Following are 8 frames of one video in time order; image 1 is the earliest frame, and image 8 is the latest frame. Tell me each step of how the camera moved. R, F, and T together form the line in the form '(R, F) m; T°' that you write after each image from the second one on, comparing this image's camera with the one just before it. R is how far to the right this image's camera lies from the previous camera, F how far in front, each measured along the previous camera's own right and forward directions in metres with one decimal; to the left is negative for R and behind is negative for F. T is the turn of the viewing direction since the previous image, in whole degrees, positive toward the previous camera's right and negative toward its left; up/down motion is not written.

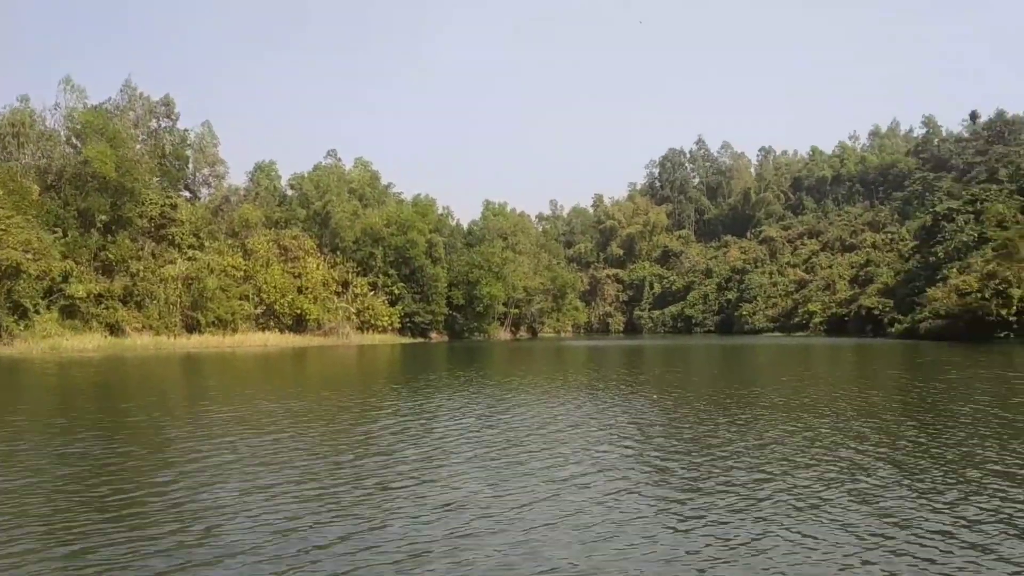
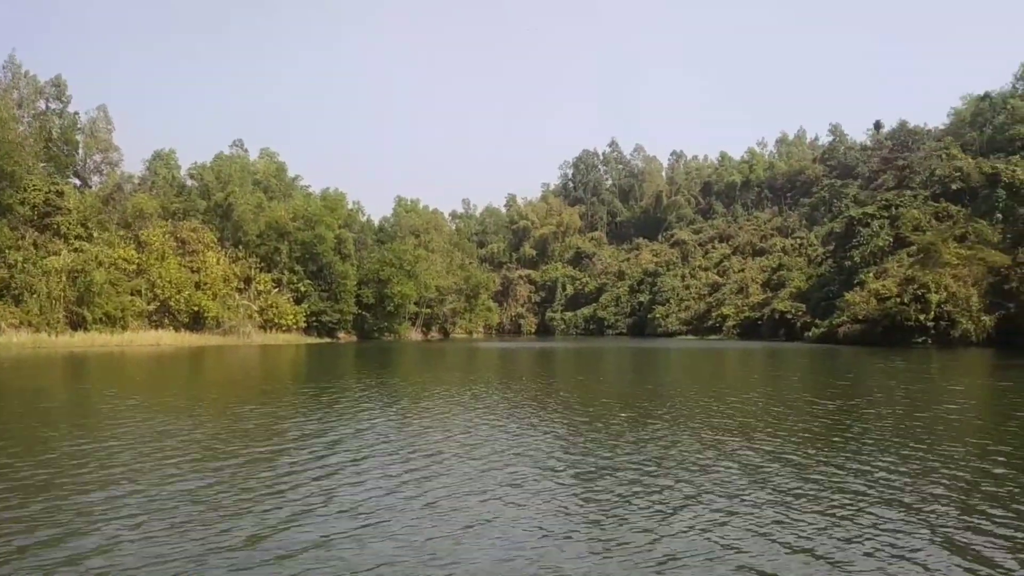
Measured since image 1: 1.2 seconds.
(-0.3, +2.2) m; +5°
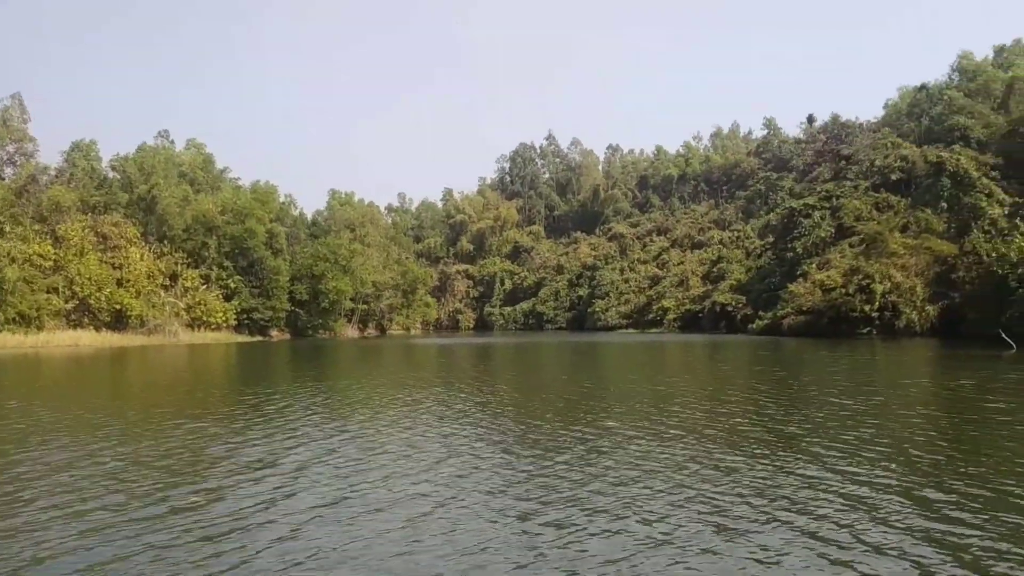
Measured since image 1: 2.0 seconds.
(-0.2, +1.6) m; +4°
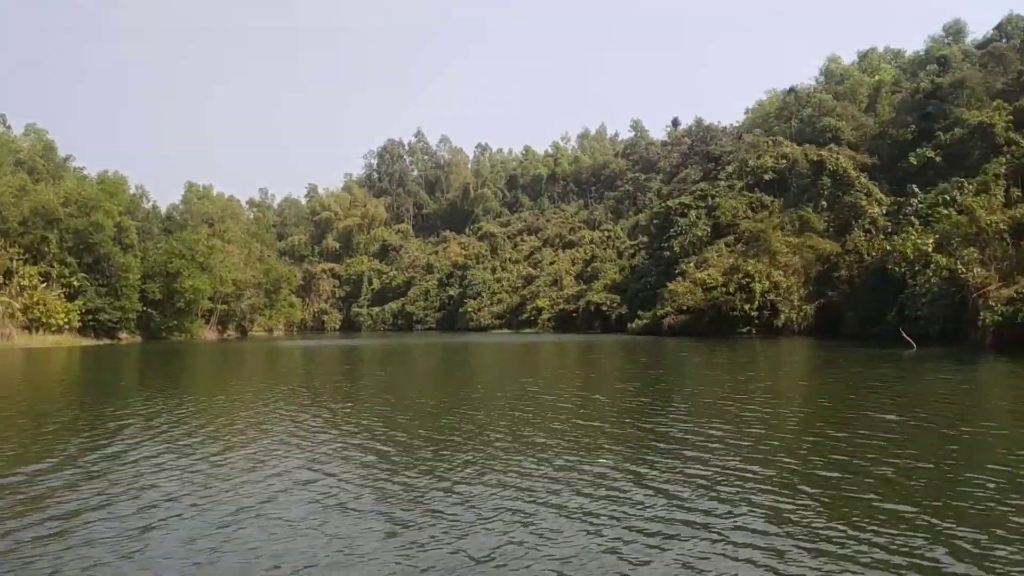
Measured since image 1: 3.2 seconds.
(-0.5, +2.2) m; +8°
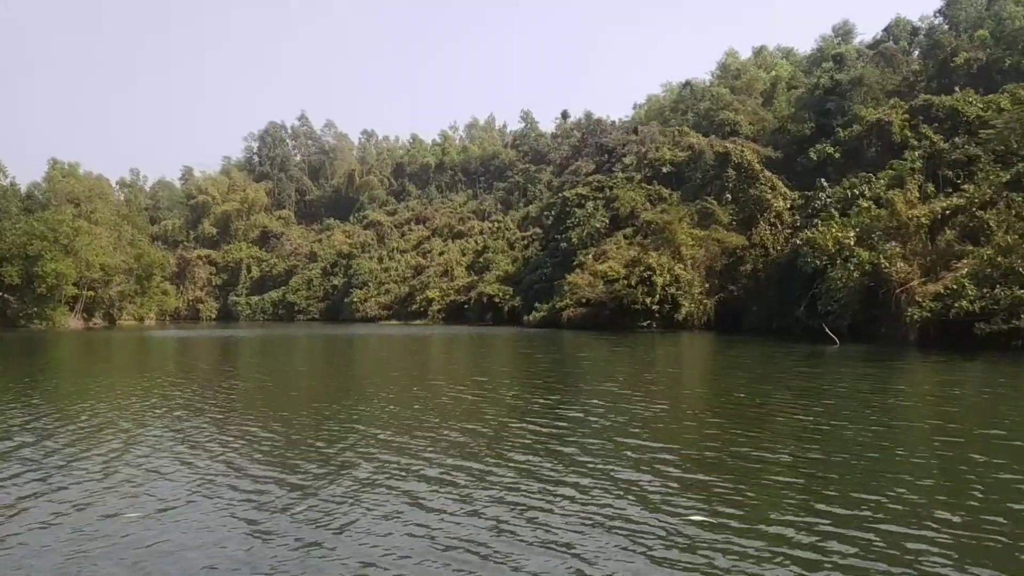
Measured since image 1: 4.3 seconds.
(-0.7, +1.9) m; +7°
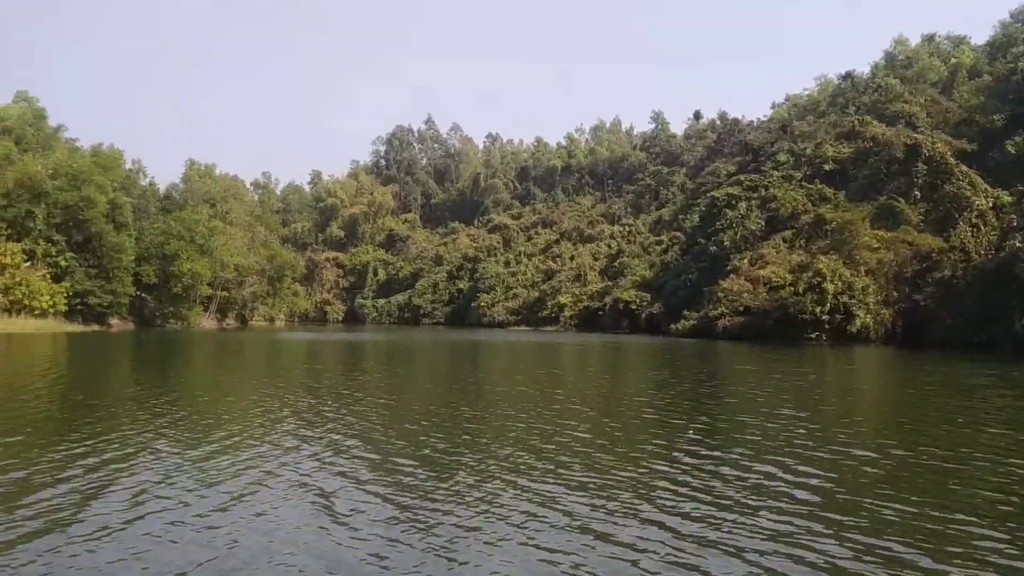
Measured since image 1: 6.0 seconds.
(-1.6, +3.0) m; -7°
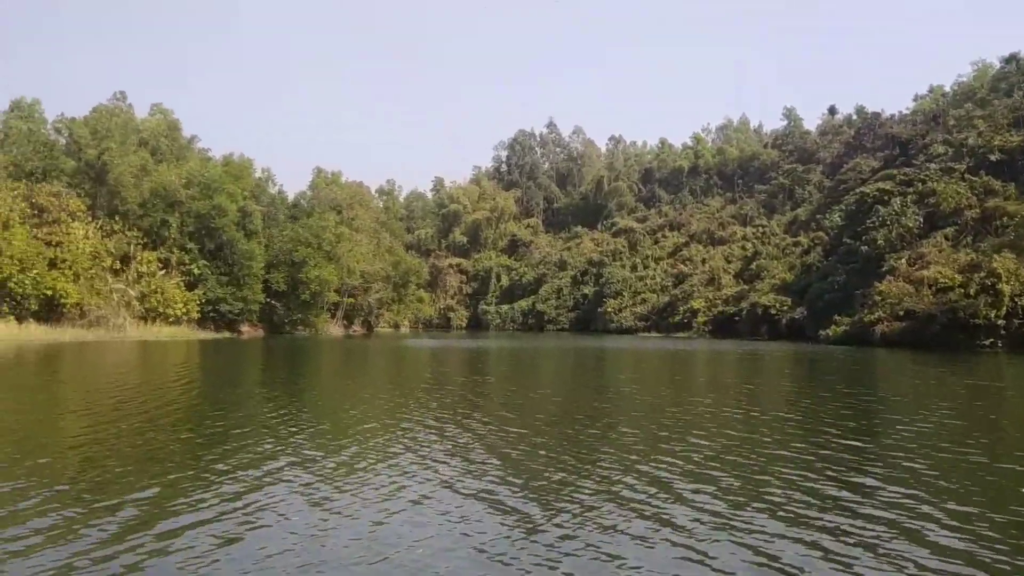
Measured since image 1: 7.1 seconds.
(-0.7, +2.1) m; -7°
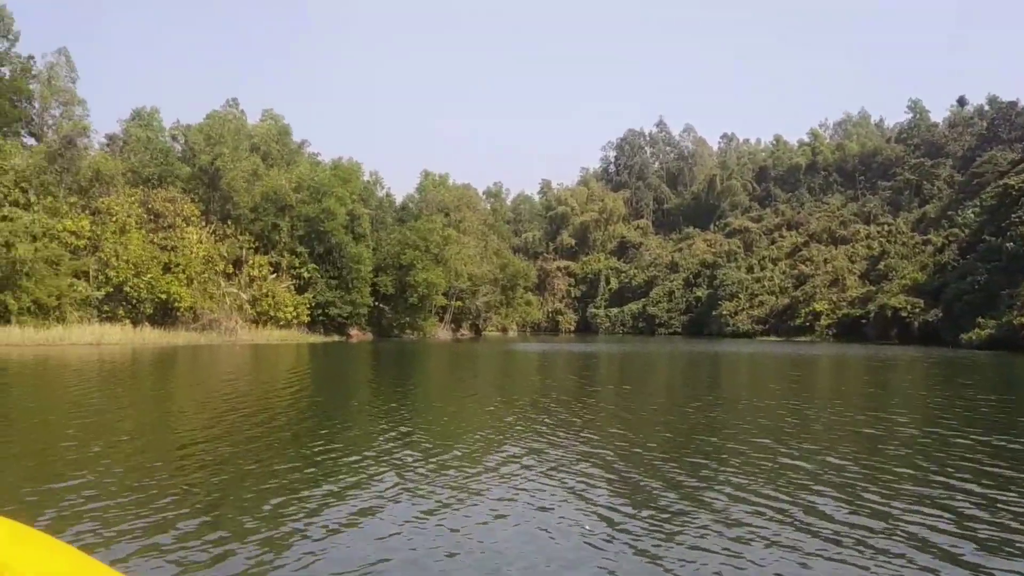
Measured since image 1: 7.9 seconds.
(-0.2, +1.6) m; -6°
